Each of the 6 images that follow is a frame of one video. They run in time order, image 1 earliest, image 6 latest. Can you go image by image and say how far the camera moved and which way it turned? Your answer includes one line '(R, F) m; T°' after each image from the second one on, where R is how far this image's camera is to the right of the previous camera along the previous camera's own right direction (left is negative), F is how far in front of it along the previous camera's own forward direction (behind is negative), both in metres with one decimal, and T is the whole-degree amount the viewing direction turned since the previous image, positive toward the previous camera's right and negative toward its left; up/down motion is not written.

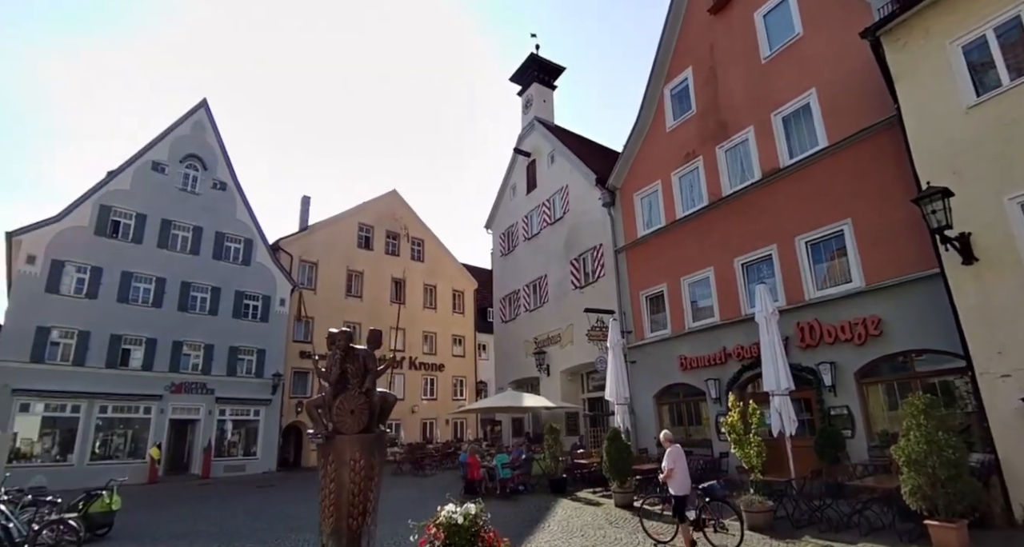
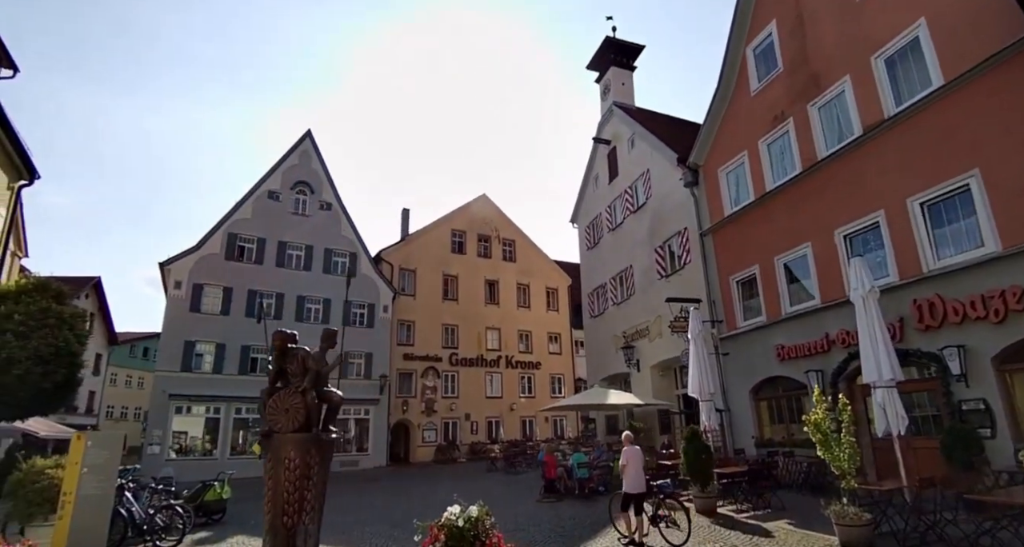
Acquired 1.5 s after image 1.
(+1.6, +0.5) m; -14°
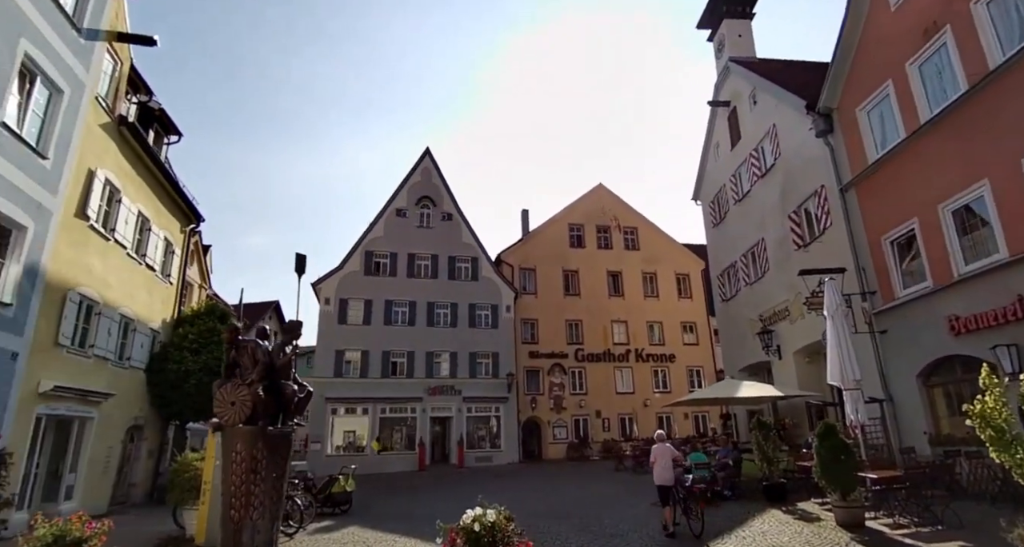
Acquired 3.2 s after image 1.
(+1.7, +0.9) m; -18°
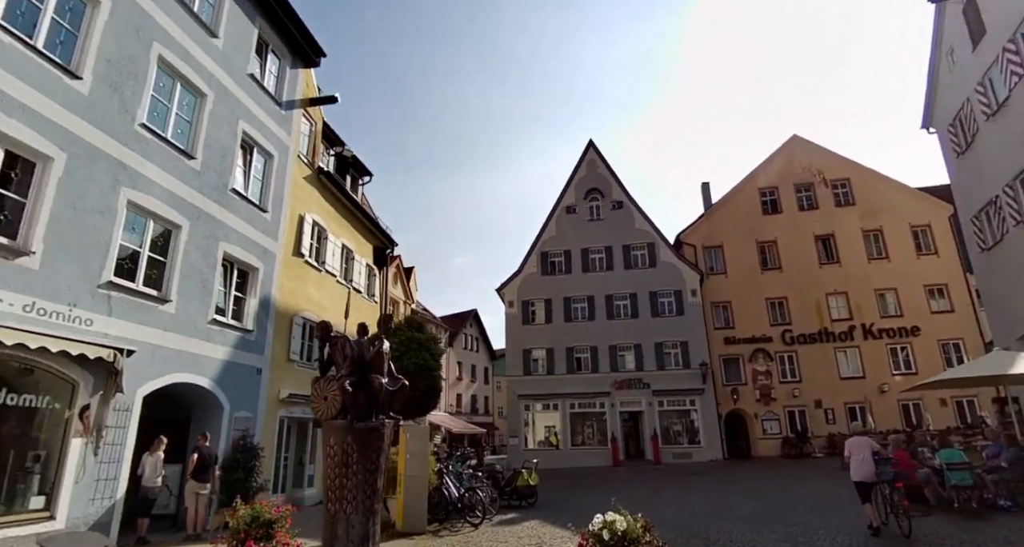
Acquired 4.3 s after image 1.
(+1.1, +0.7) m; -22°
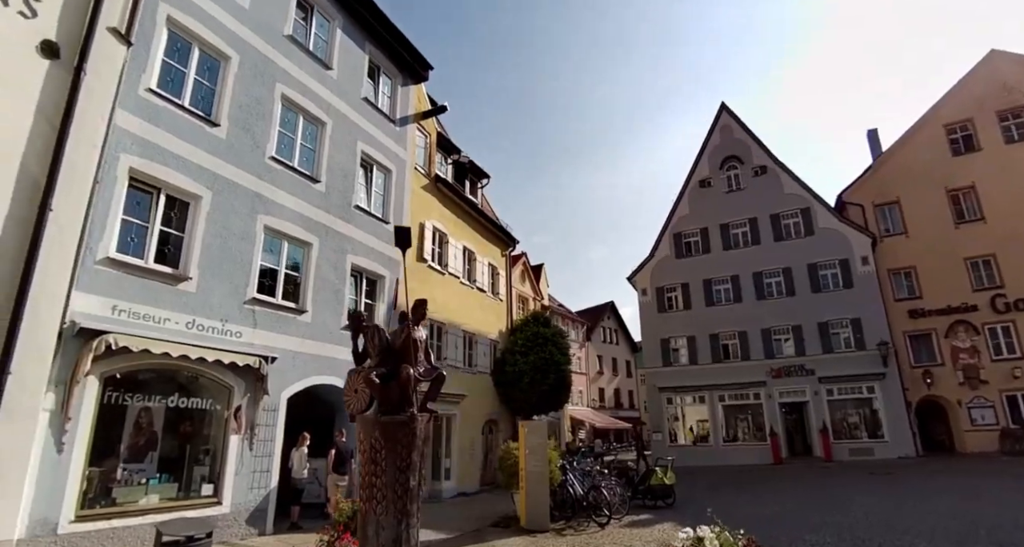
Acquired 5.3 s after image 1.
(+1.0, +0.6) m; -17°
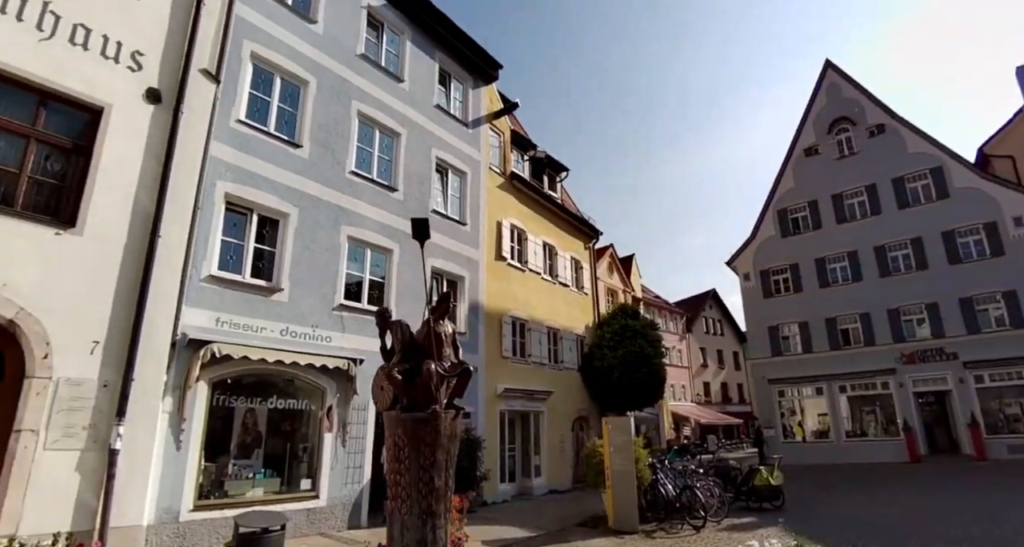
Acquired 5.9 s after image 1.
(+0.7, +0.3) m; -11°
